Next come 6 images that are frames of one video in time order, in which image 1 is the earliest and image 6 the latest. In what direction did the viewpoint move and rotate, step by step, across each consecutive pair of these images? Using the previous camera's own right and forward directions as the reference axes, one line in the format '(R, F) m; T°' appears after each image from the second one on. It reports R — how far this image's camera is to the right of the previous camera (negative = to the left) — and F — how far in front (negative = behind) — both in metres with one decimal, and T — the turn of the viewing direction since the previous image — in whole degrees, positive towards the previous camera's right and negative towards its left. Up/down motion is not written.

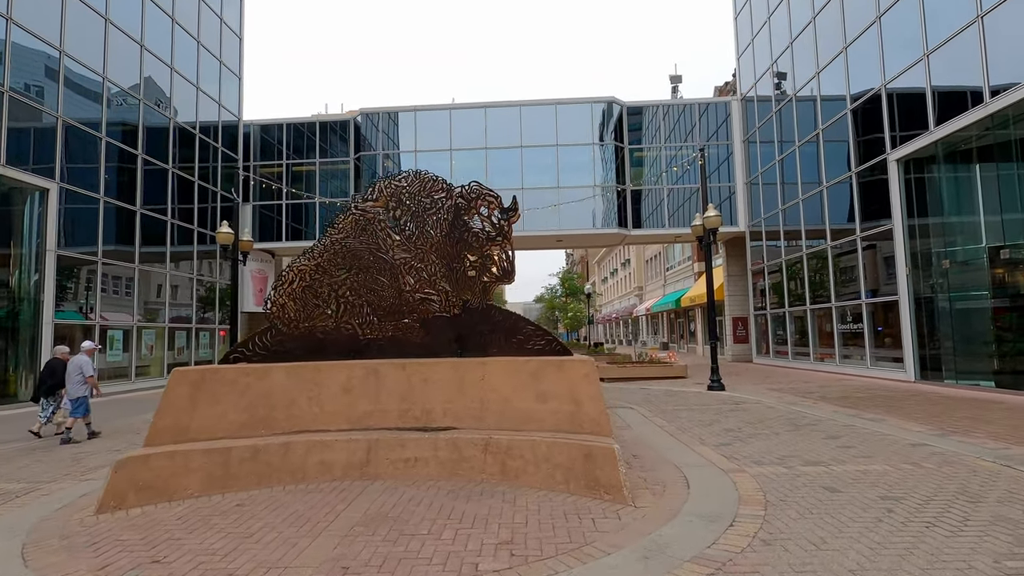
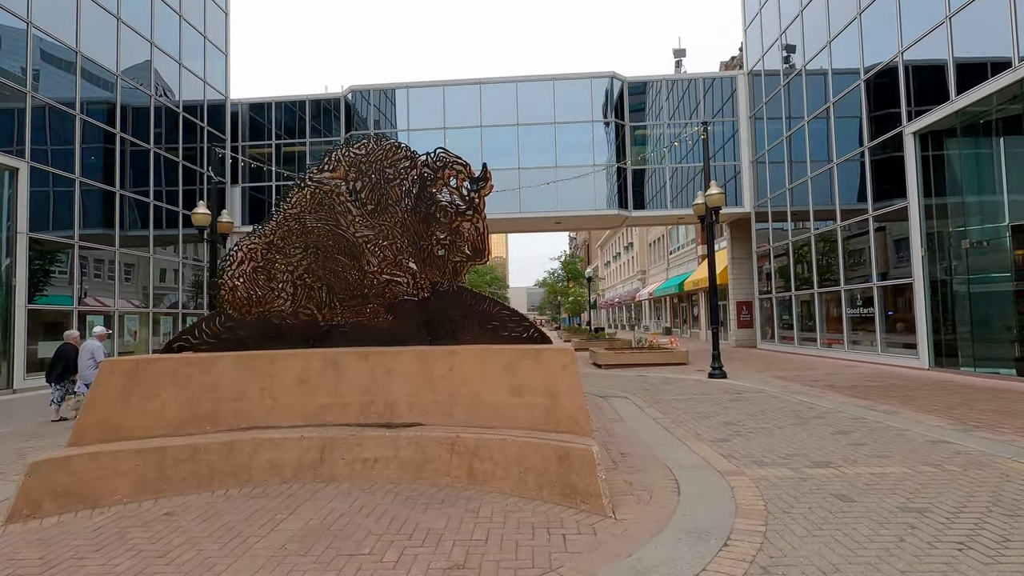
(+0.4, +0.7) m; -1°
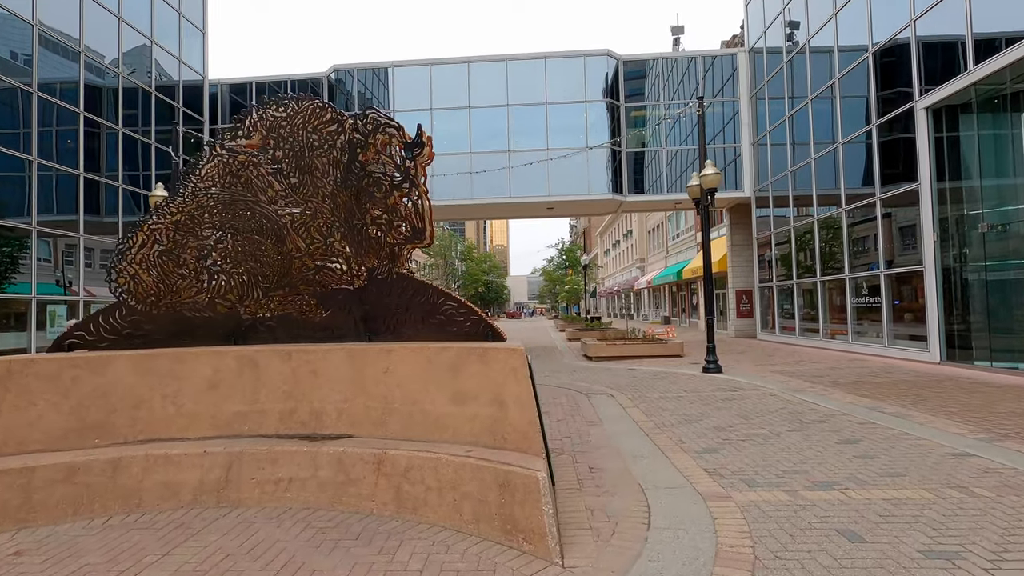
(+0.5, +0.9) m; 0°
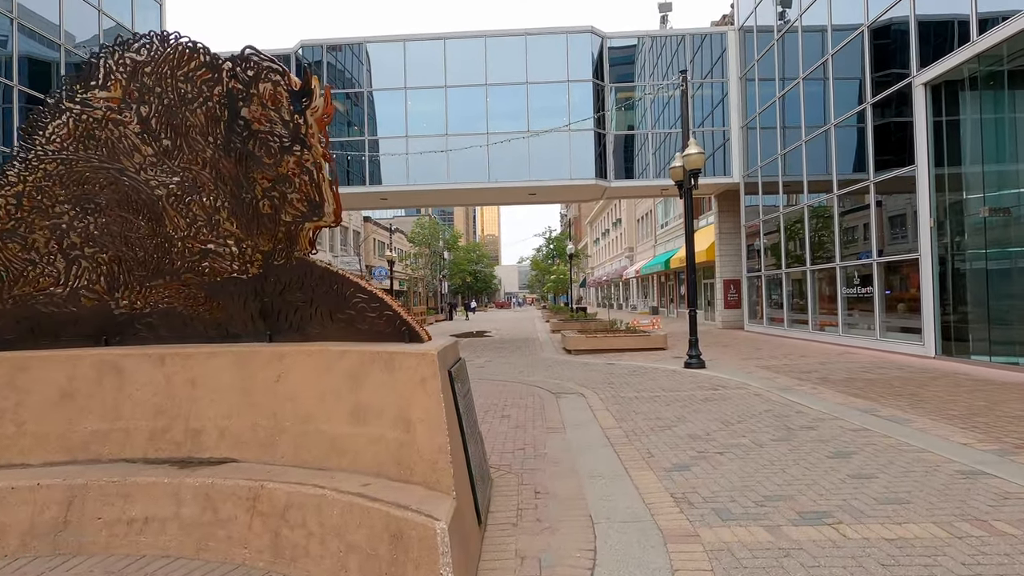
(+0.6, +0.9) m; +1°
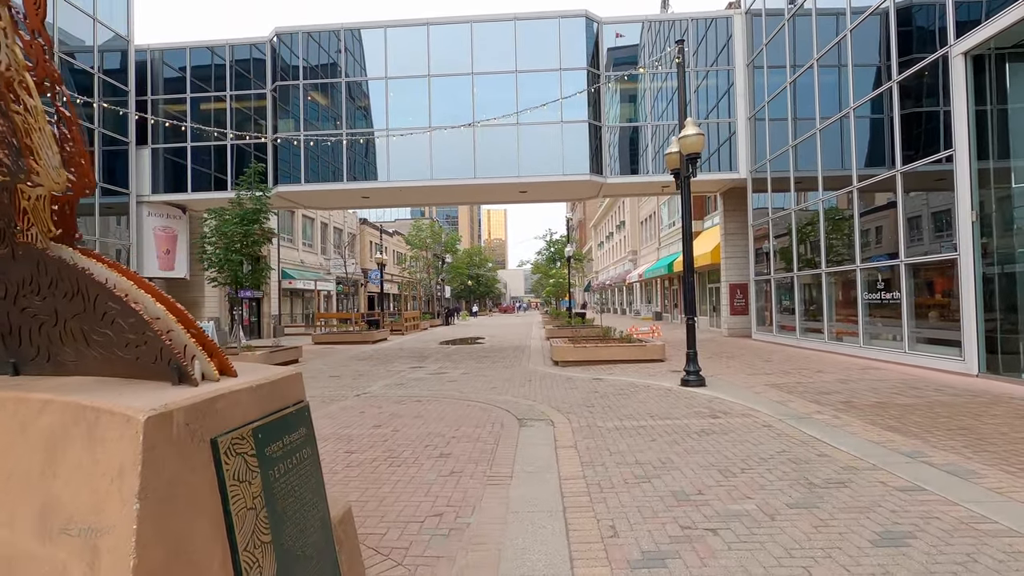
(+0.8, +1.6) m; -1°
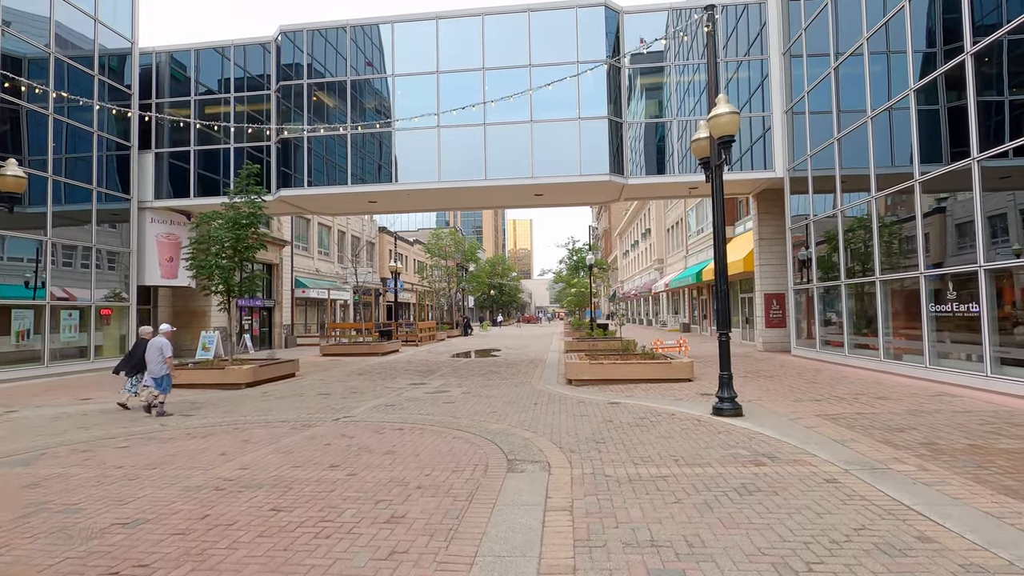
(+0.5, +1.5) m; -3°
